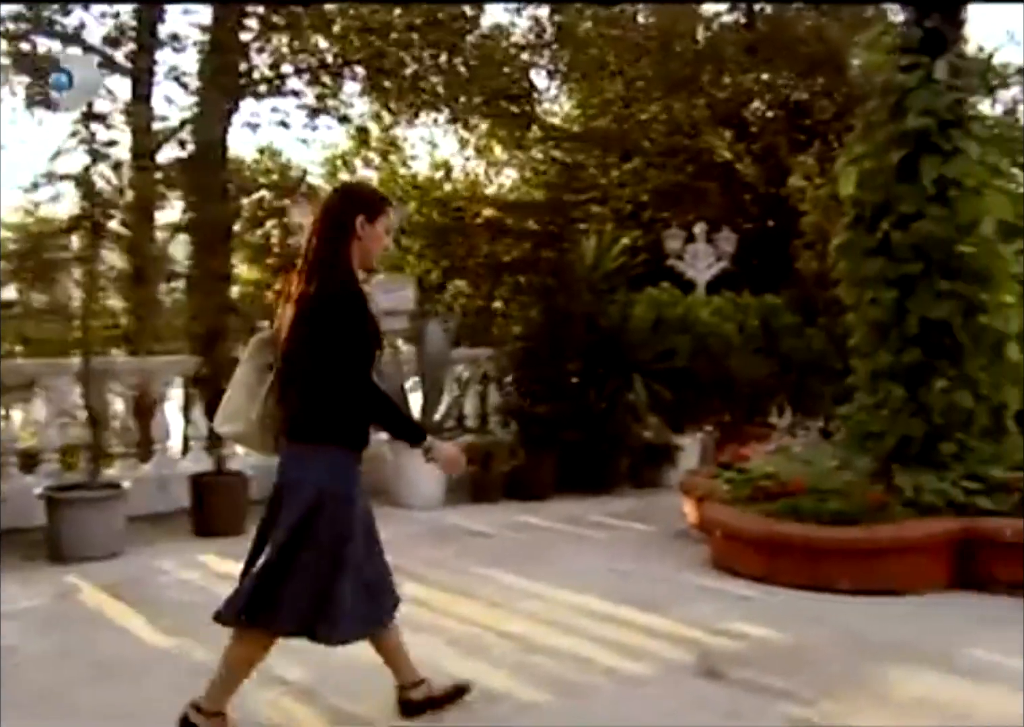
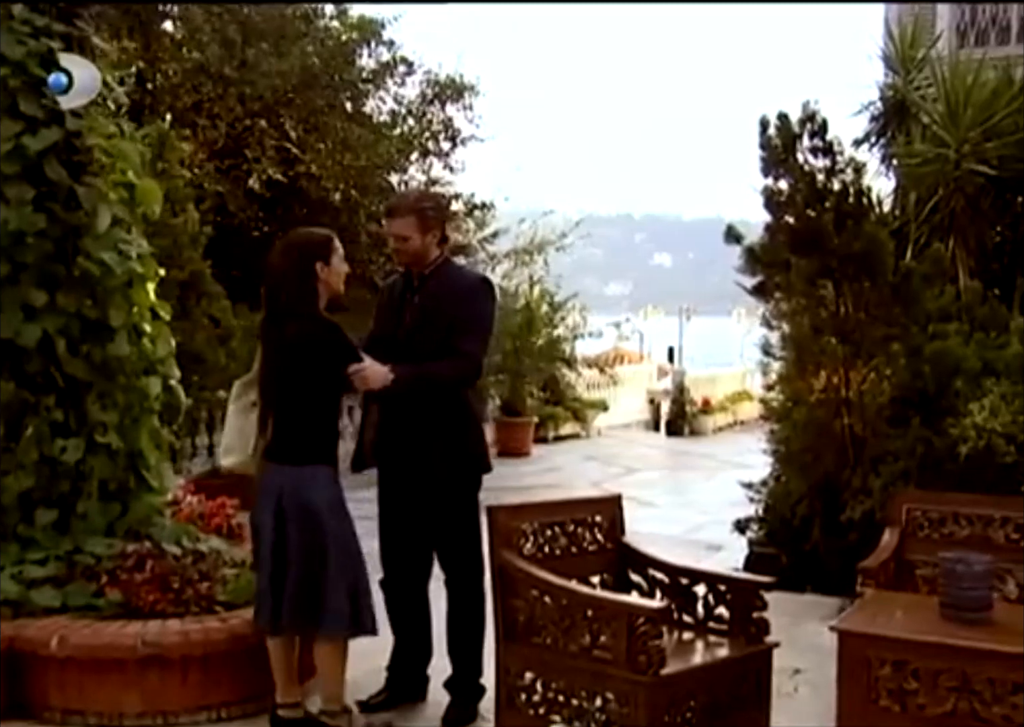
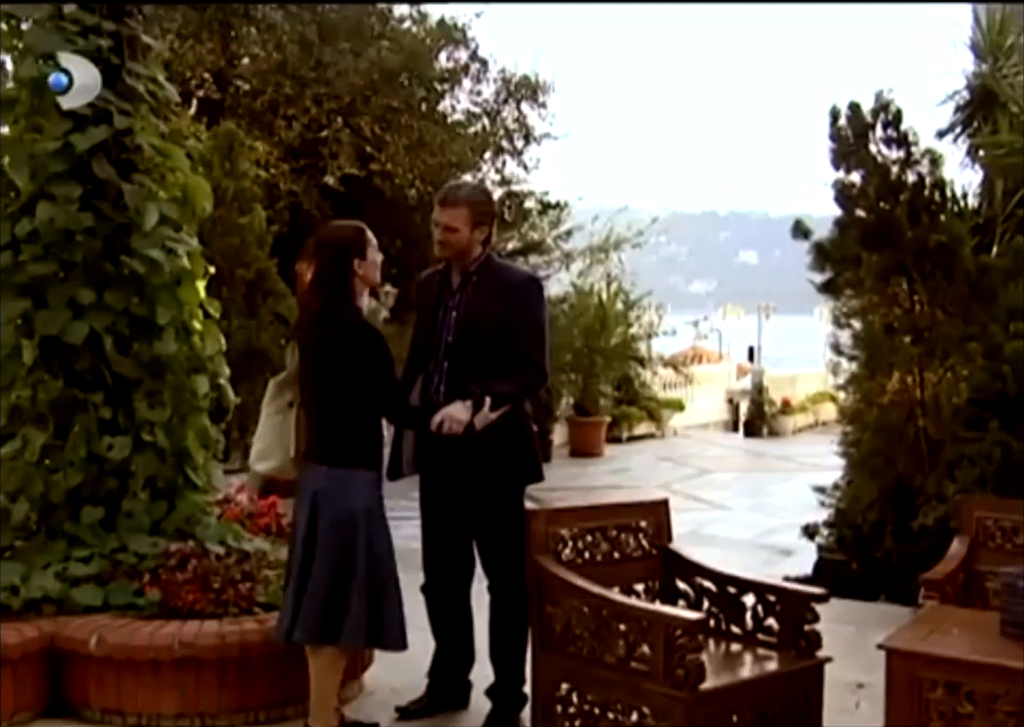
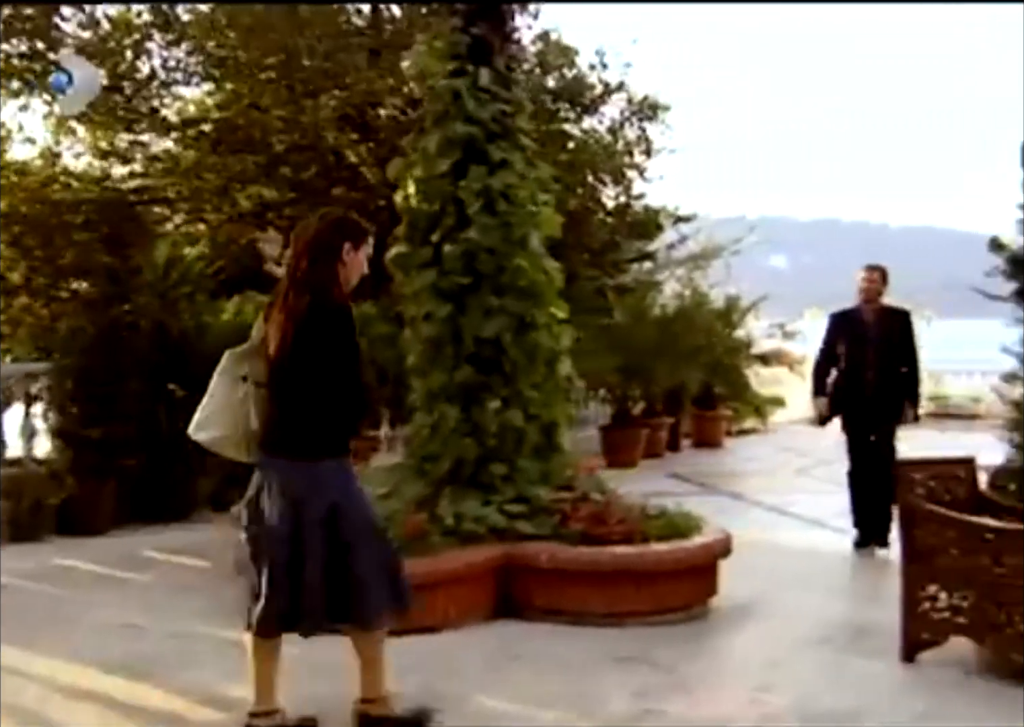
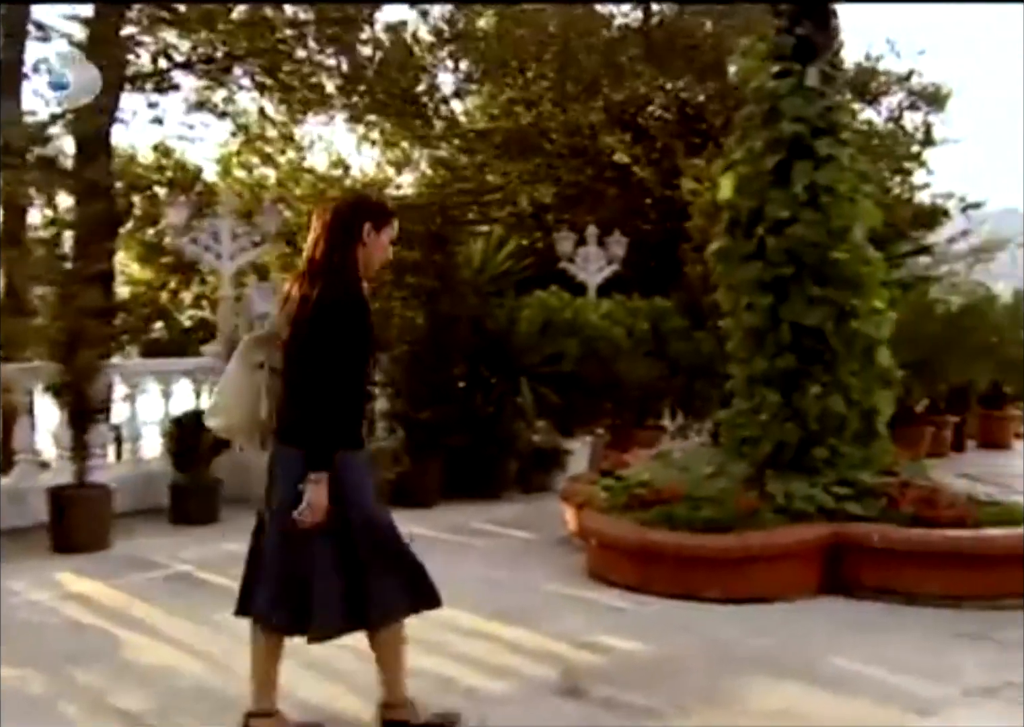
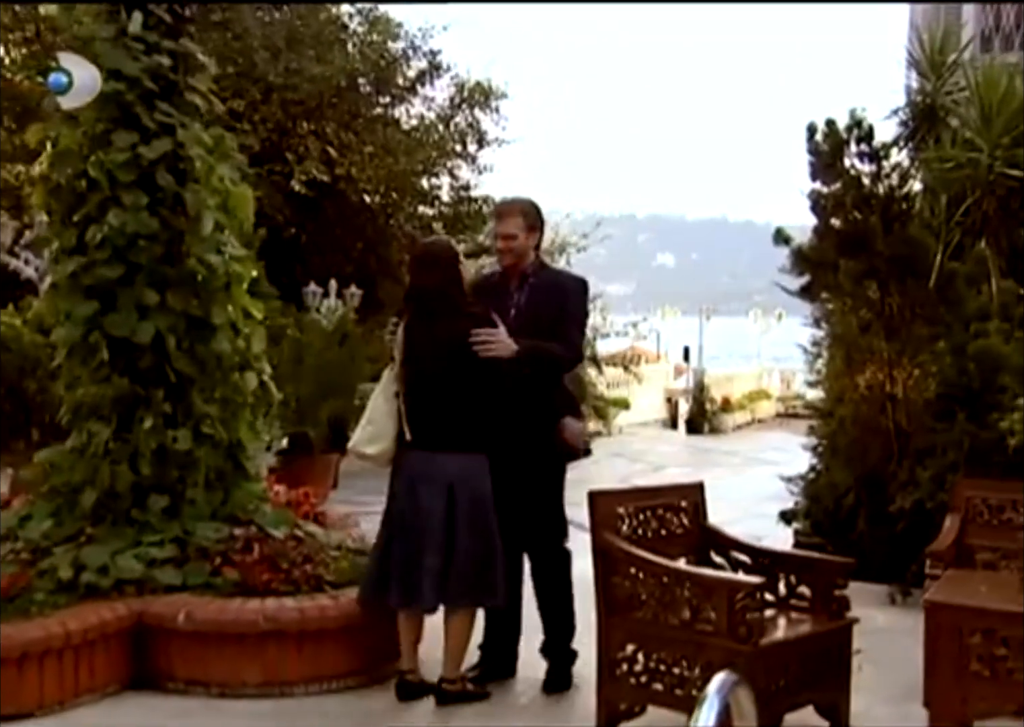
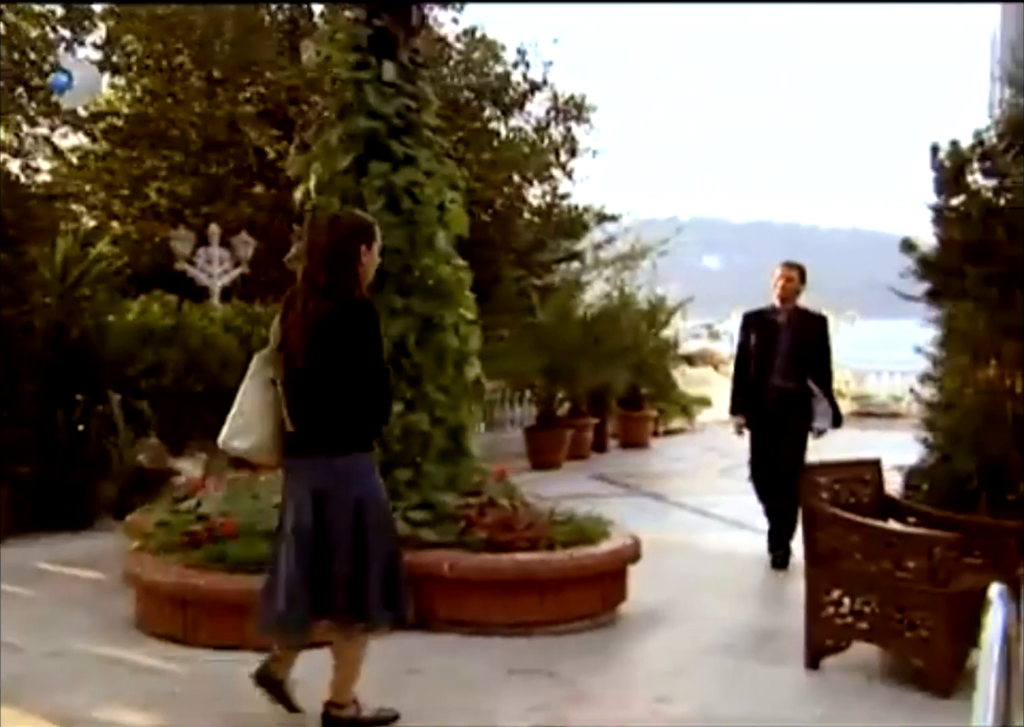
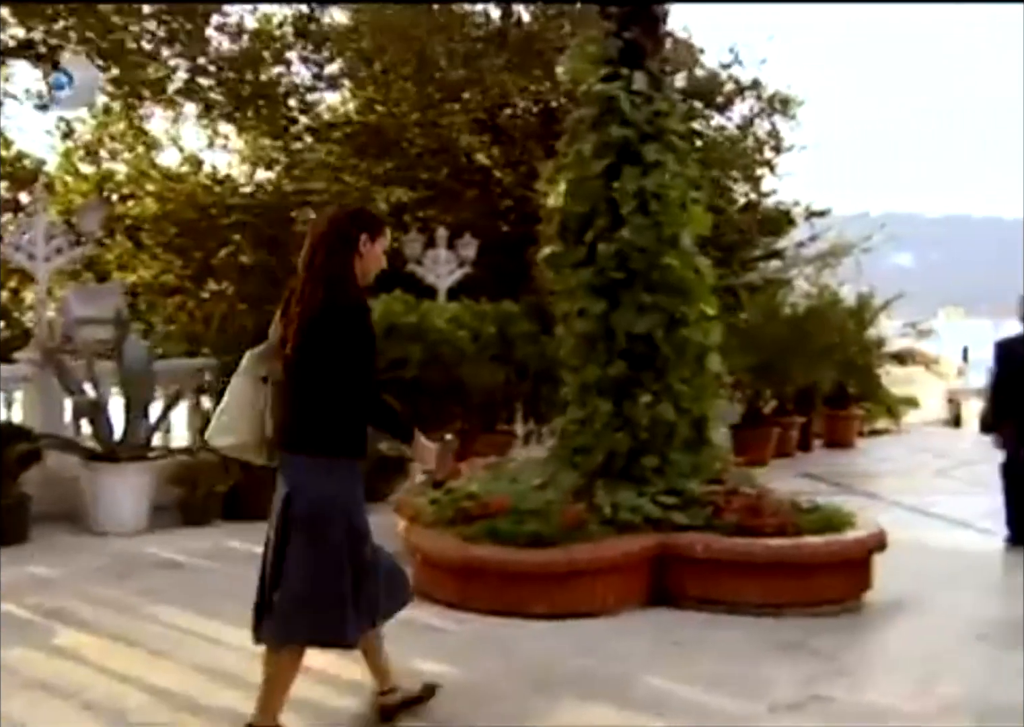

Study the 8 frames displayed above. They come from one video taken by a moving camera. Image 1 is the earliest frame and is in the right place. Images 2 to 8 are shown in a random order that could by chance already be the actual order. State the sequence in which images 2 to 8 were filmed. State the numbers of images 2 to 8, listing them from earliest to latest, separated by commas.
5, 8, 4, 7, 6, 2, 3
